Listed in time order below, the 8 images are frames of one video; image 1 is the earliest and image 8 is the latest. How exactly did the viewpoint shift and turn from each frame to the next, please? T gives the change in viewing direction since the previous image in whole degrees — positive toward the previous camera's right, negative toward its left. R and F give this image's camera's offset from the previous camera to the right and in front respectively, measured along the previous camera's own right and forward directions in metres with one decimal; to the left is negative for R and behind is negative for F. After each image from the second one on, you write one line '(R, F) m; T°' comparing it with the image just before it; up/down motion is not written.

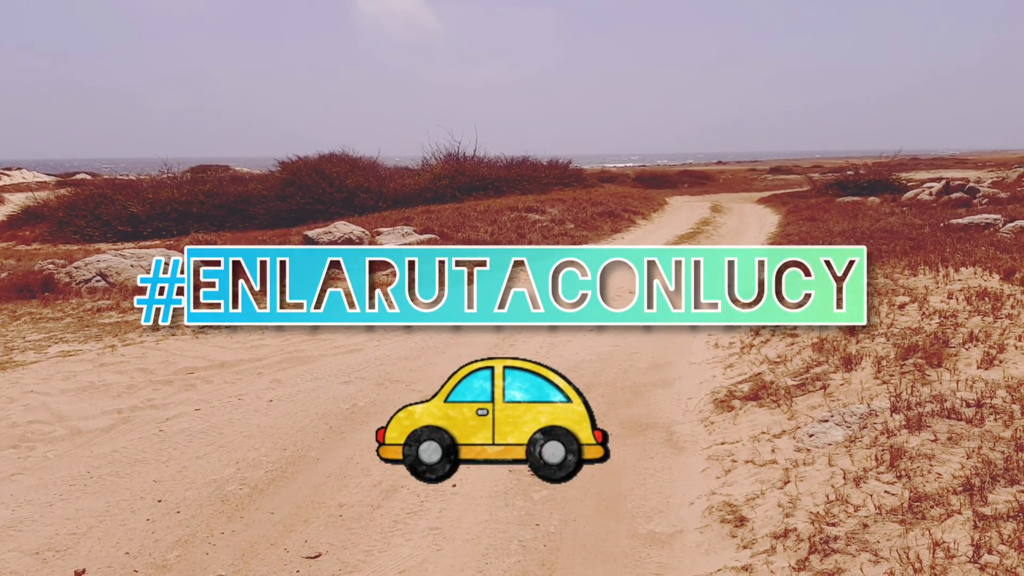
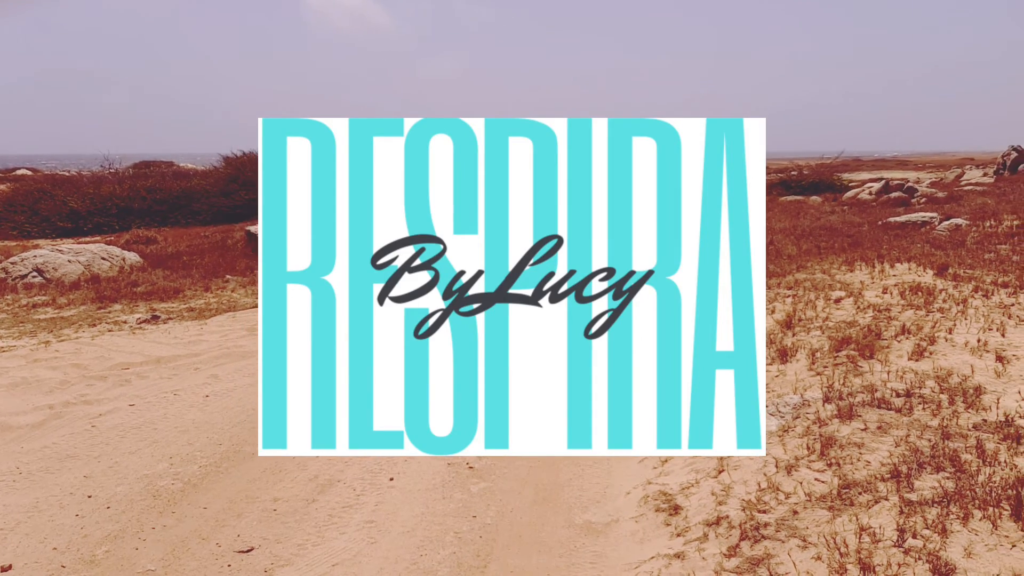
(+0.5, -0.1) m; +1°
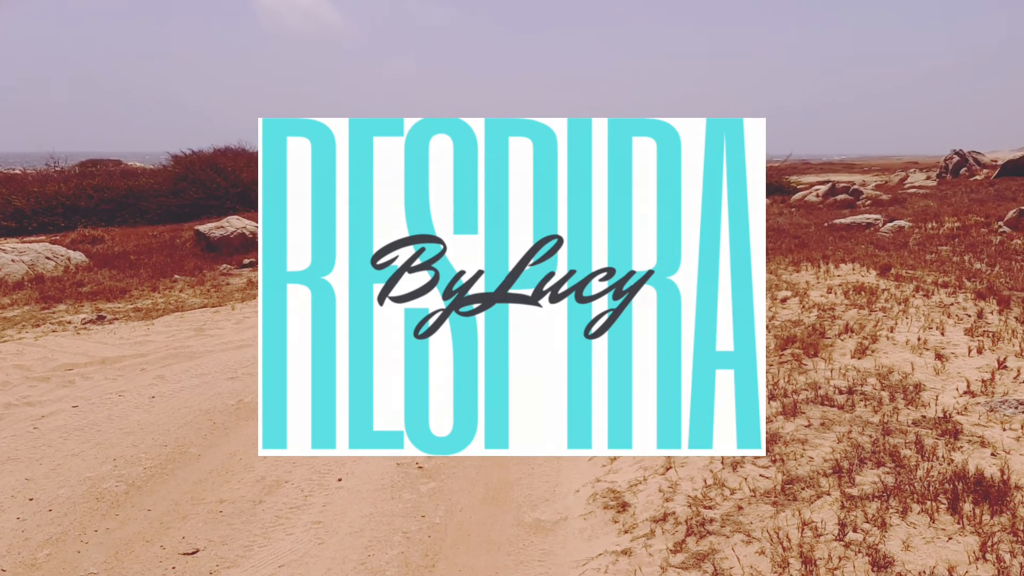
(+0.3, 0.0) m; +2°
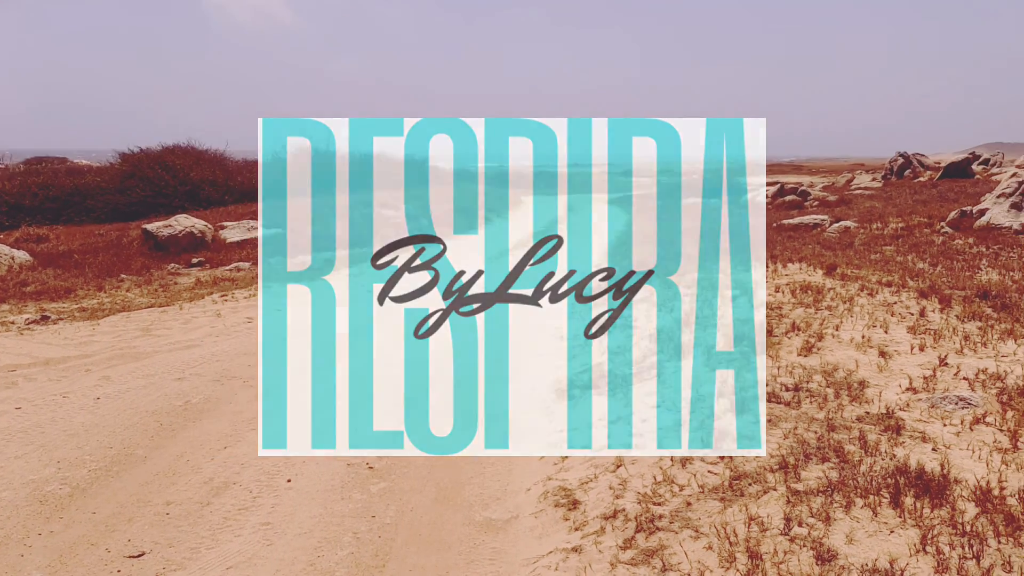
(+0.3, 0.0) m; +2°
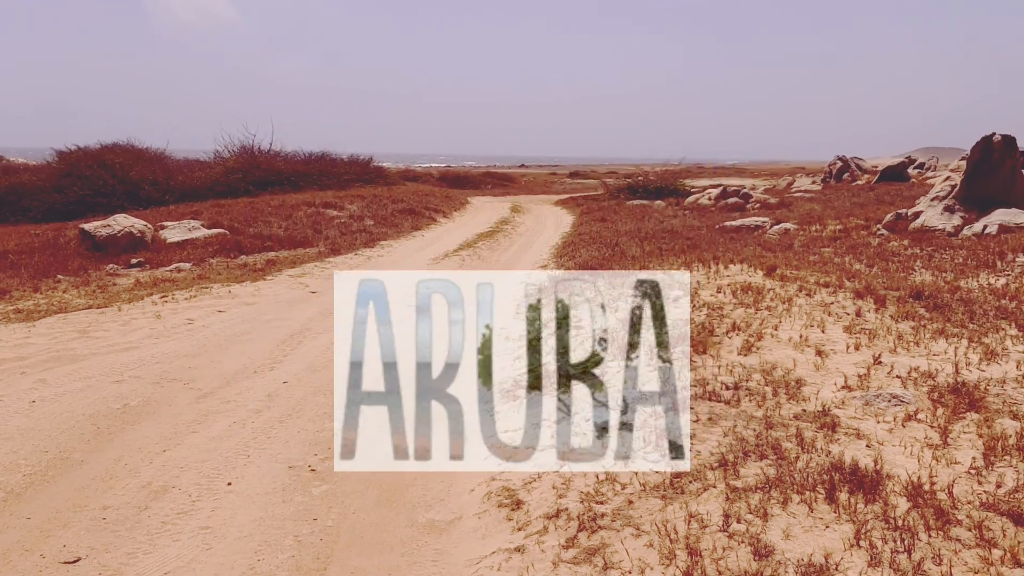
(+0.4, 0.0) m; +2°
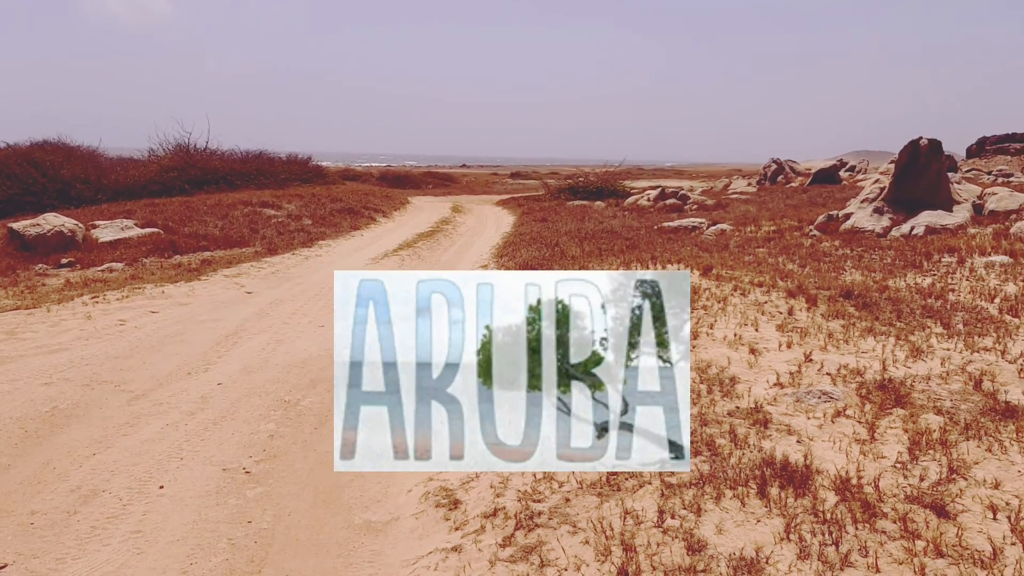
(+0.4, 0.0) m; +2°
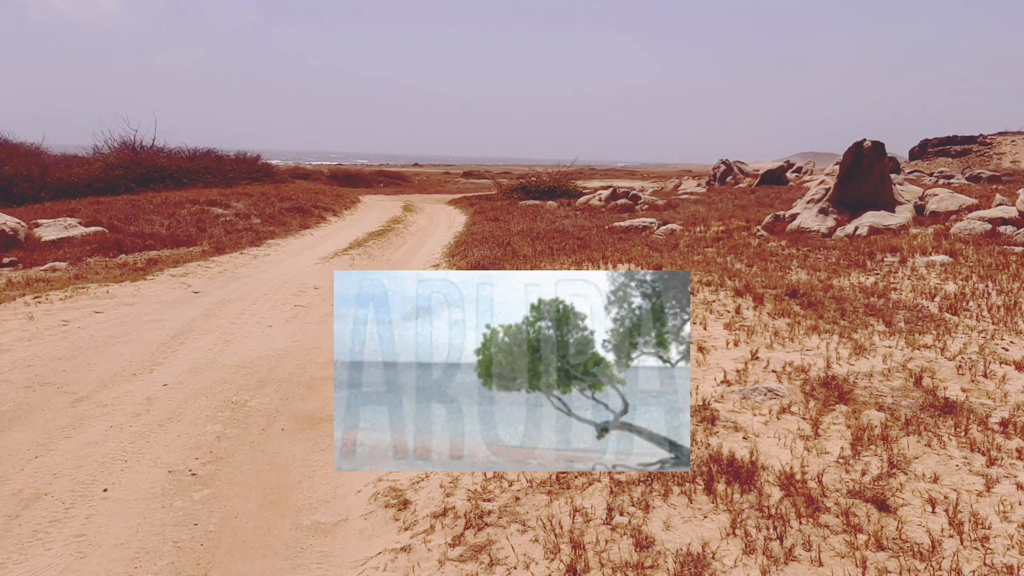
(+0.3, 0.0) m; +2°
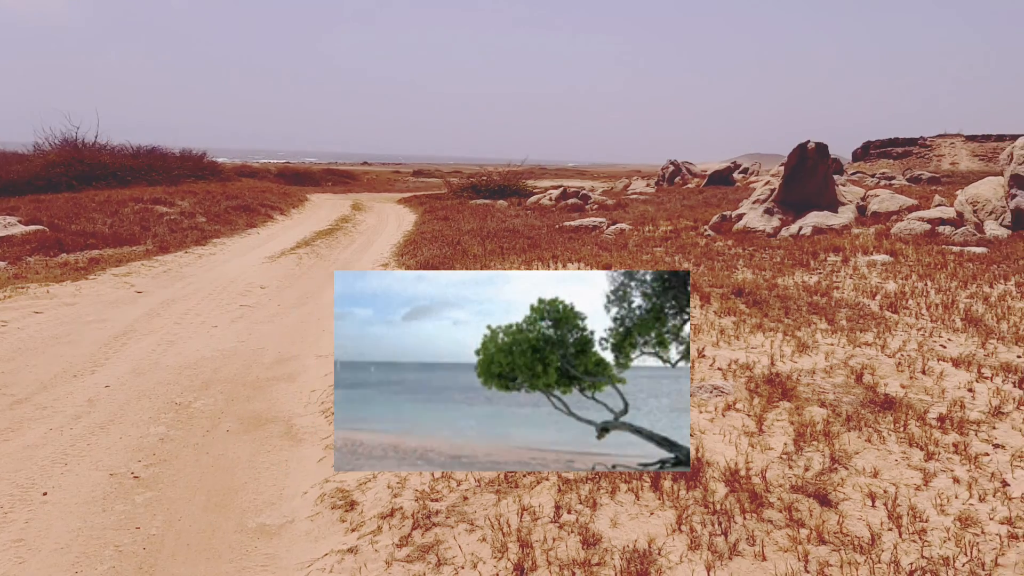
(+0.3, 0.0) m; +2°
